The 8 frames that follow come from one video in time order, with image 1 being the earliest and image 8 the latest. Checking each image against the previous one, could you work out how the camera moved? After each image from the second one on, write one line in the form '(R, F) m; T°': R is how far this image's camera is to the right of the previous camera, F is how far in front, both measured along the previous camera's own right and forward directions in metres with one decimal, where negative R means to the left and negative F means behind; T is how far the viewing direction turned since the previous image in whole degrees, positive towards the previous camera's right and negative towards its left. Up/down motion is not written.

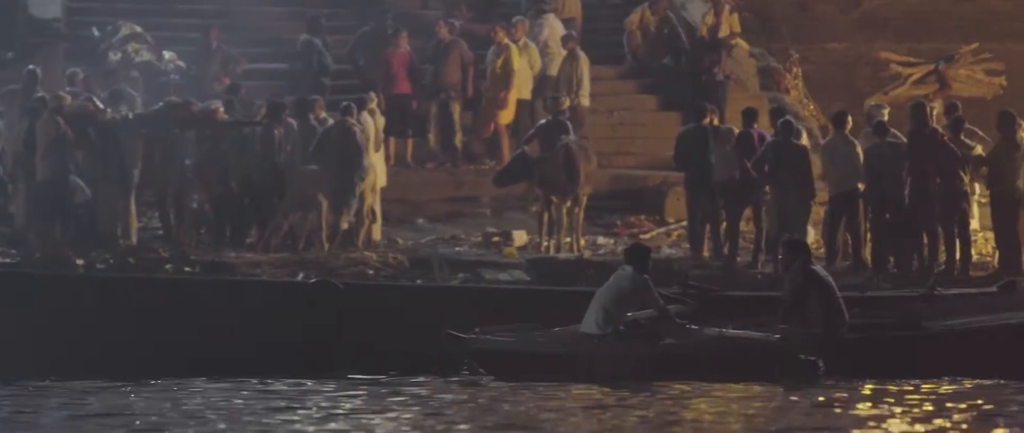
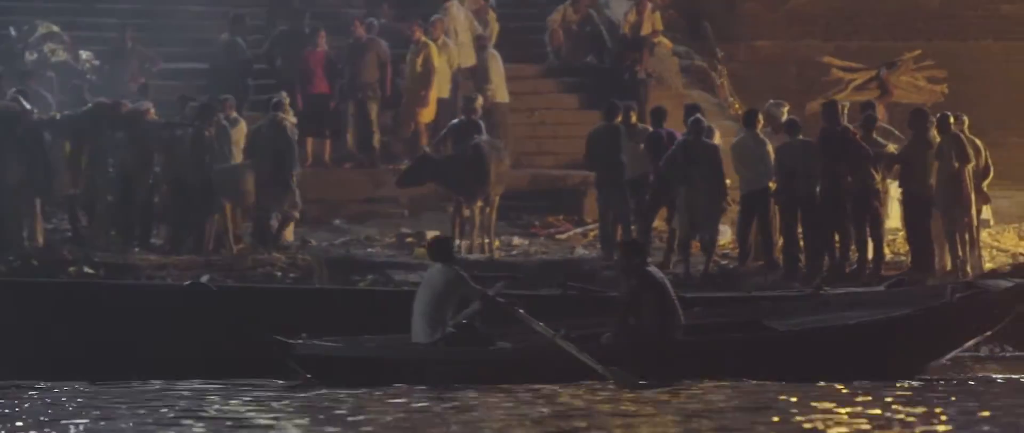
(+0.5, +0.2) m; 0°
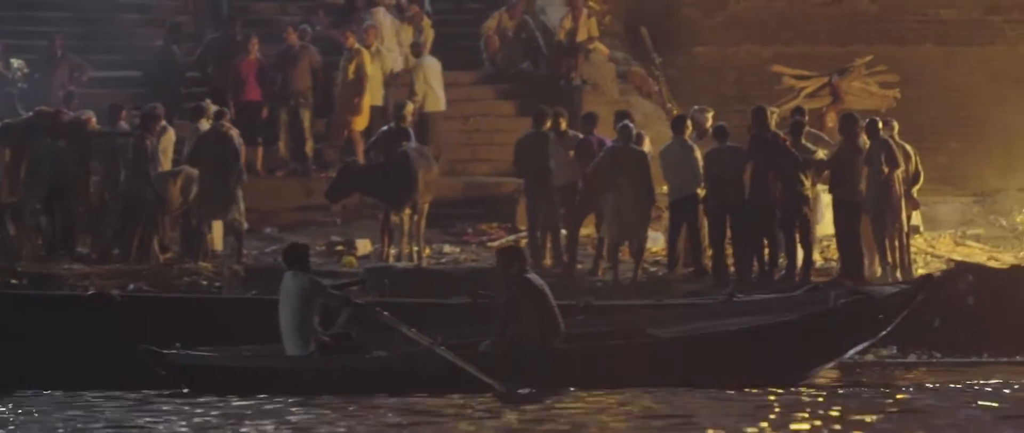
(+0.3, +0.1) m; +1°
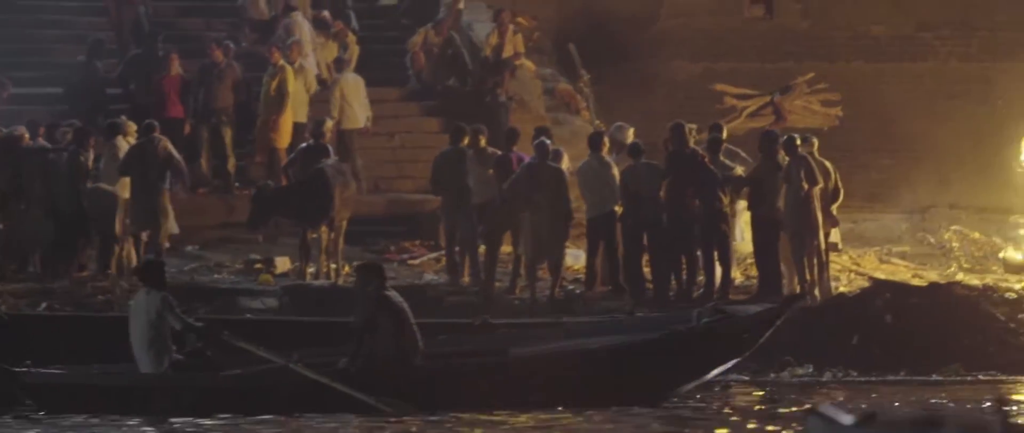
(+0.3, +0.1) m; +1°
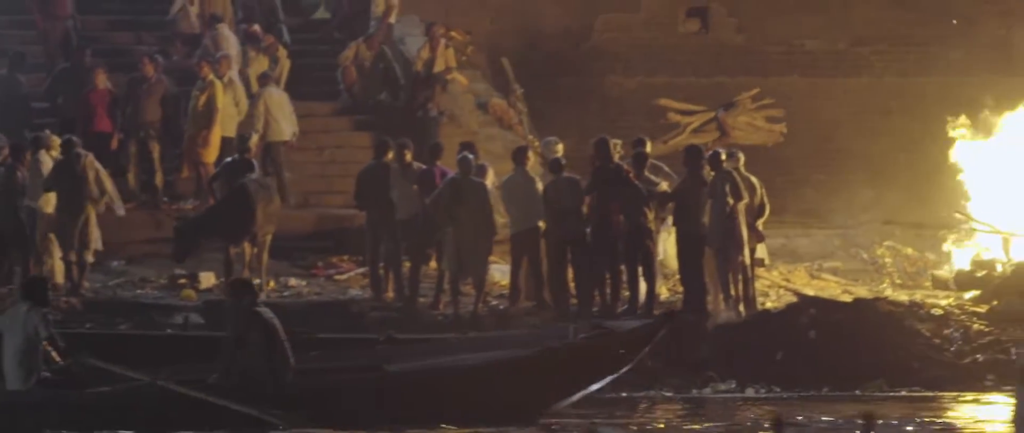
(+0.3, +0.1) m; +1°
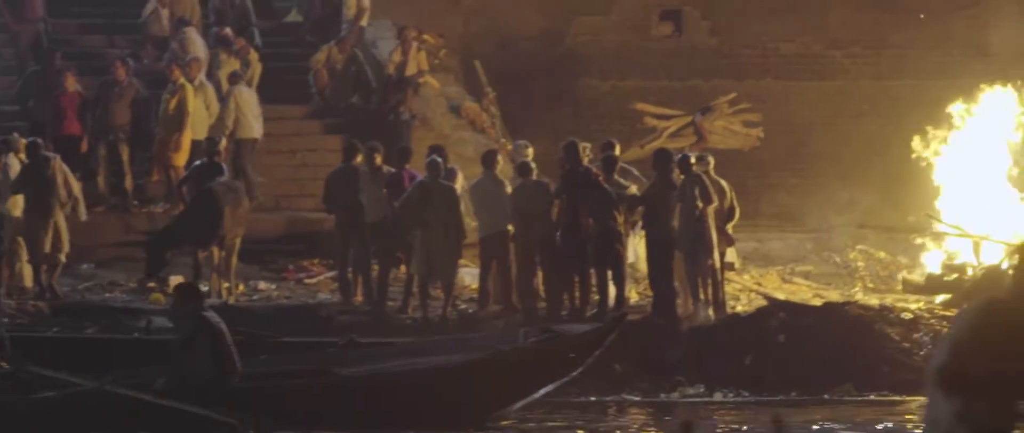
(+0.1, 0.0) m; 0°
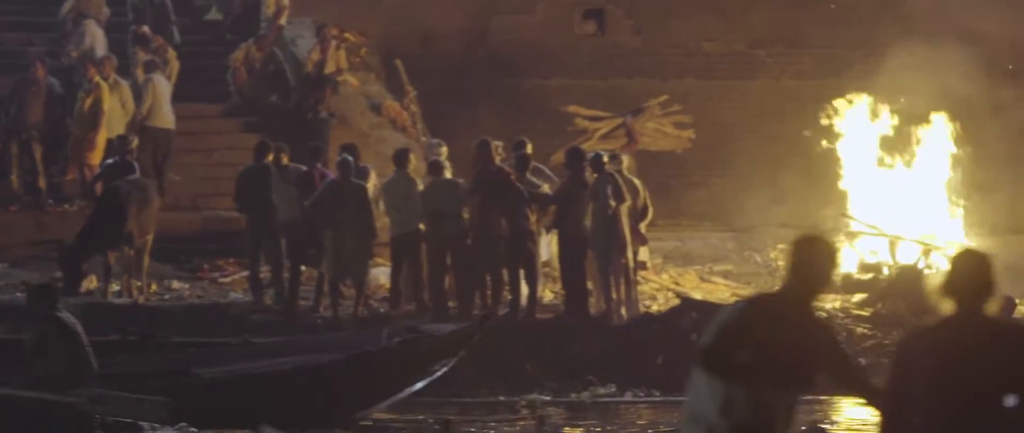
(+0.3, +0.1) m; +1°
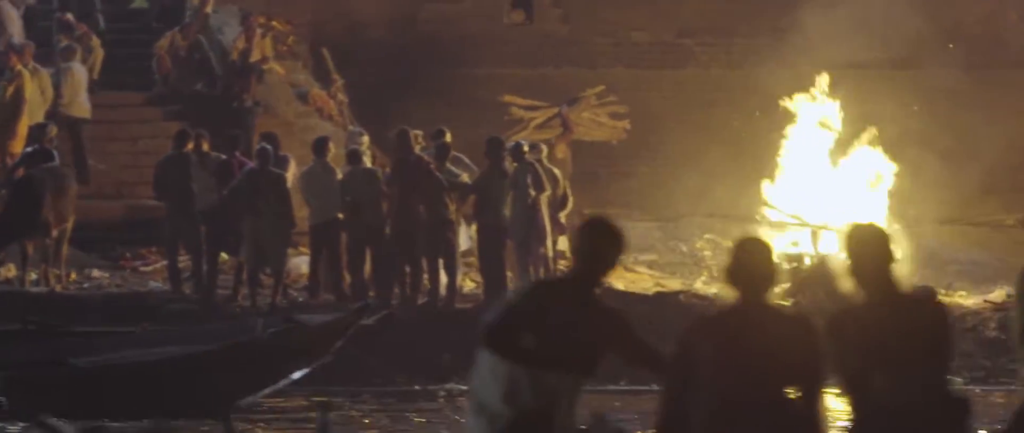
(+0.2, 0.0) m; +1°
